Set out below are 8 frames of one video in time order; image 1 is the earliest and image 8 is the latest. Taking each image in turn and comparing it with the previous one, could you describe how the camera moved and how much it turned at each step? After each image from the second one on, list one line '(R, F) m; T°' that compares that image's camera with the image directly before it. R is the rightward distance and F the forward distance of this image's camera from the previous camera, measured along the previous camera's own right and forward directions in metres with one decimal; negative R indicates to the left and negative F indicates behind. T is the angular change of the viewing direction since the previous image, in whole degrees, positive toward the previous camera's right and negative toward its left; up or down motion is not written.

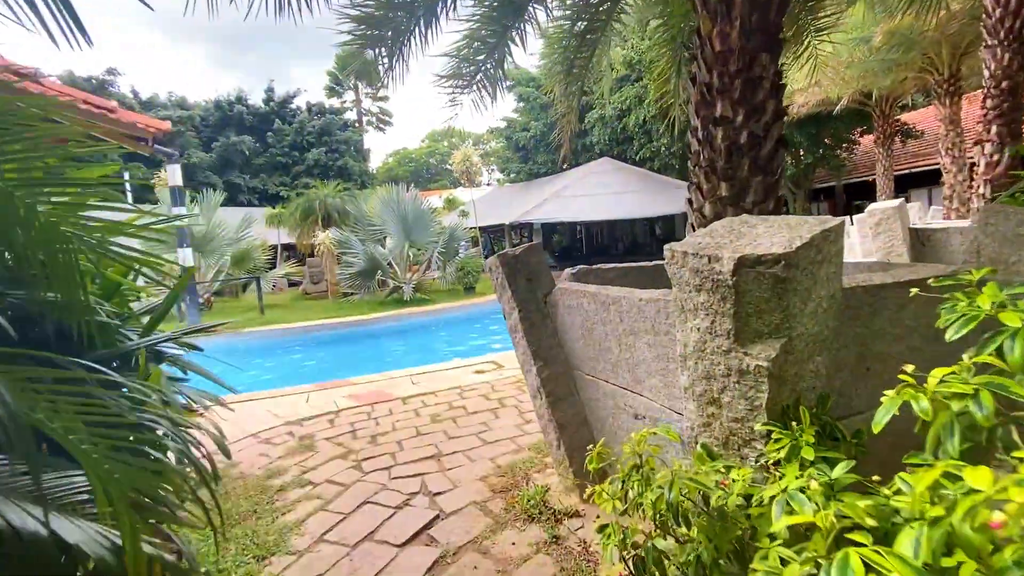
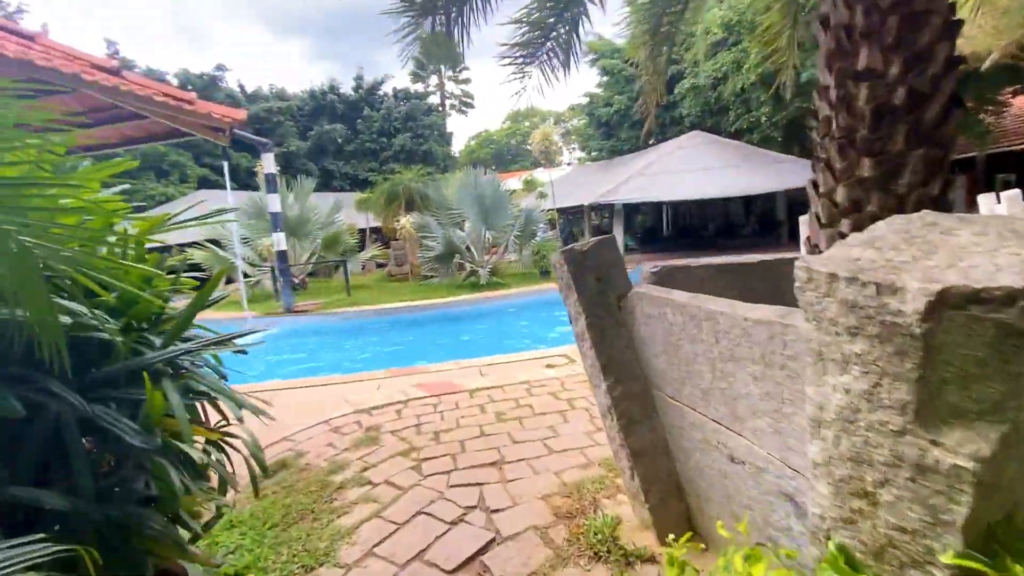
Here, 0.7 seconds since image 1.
(0.0, +0.3) m; -9°
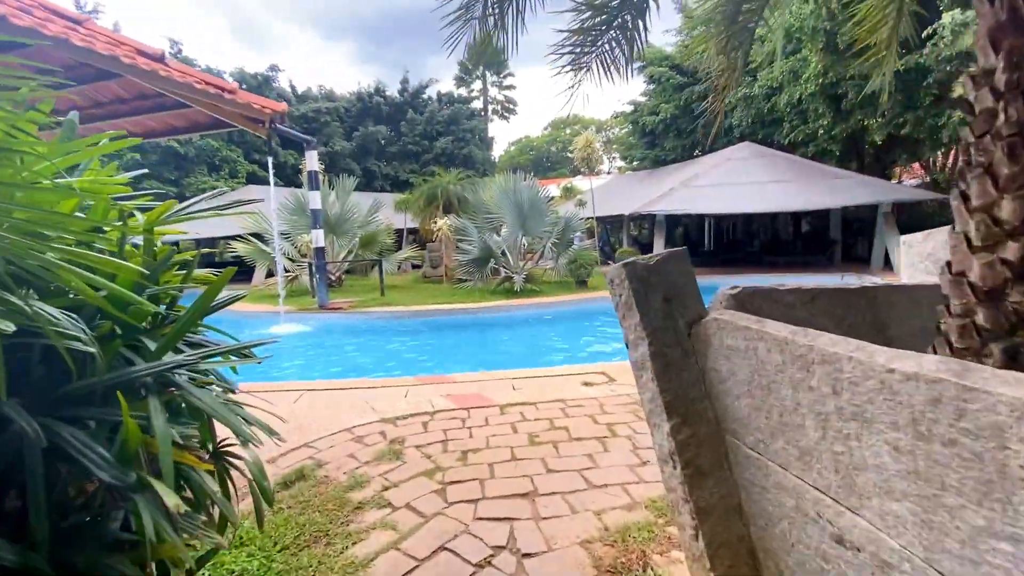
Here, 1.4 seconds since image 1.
(-0.1, +0.2) m; -4°
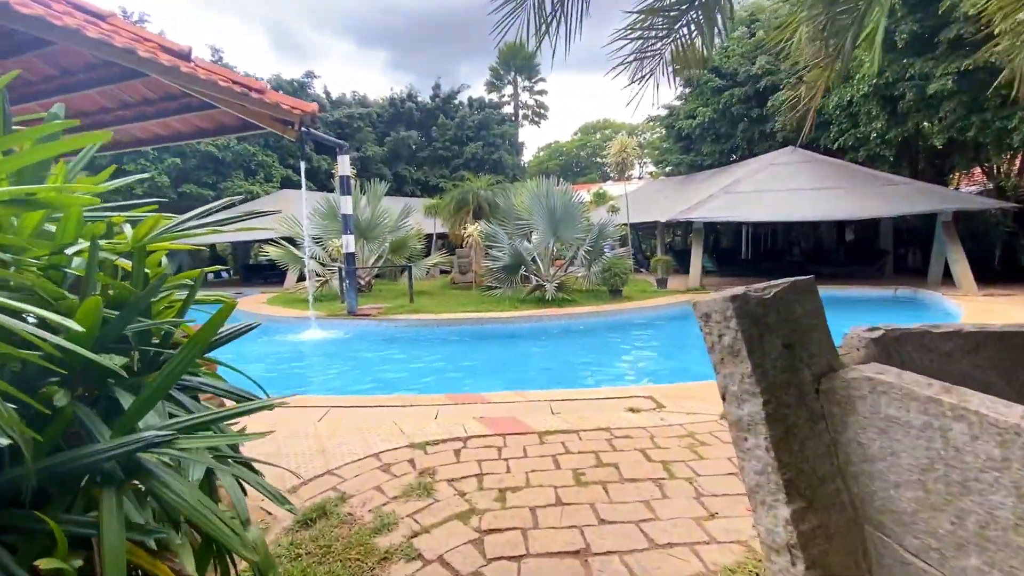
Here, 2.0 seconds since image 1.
(-0.1, +0.3) m; -3°
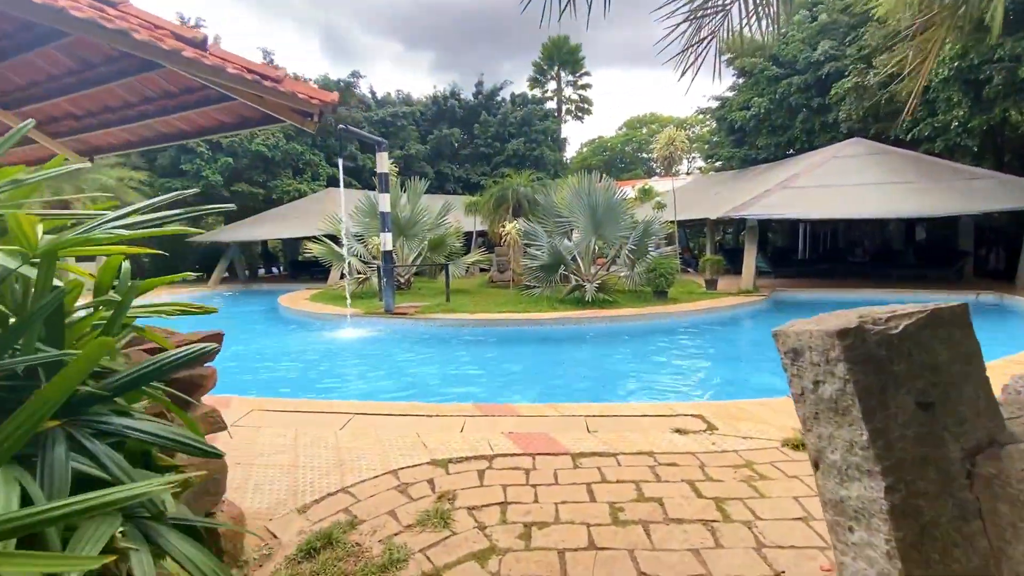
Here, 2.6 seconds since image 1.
(+0.1, +0.3) m; -5°
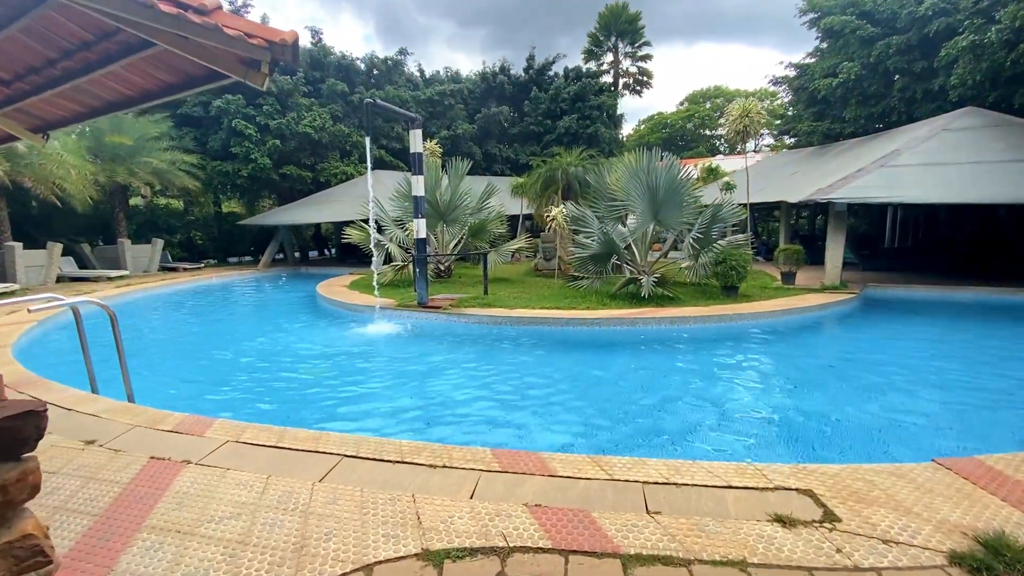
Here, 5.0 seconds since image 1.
(+0.1, +1.0) m; -6°
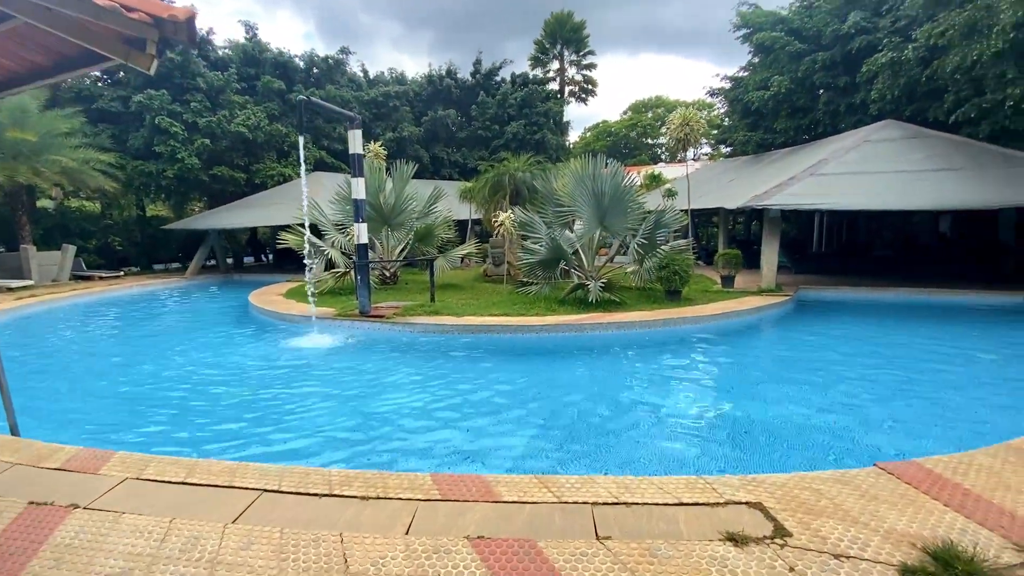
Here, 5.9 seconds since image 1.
(+0.1, +0.2) m; +6°
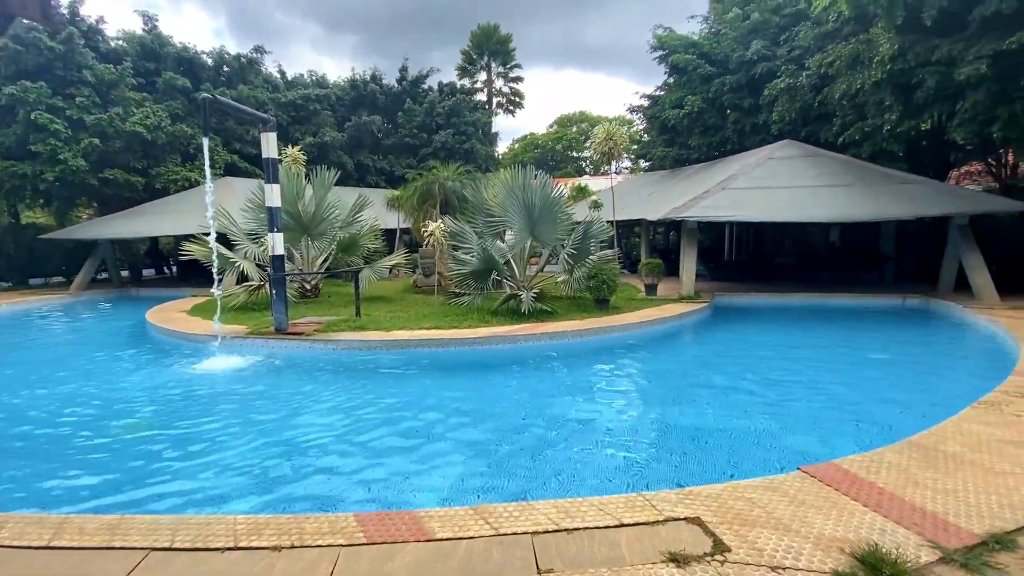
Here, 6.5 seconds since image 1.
(0.0, +0.2) m; +8°
